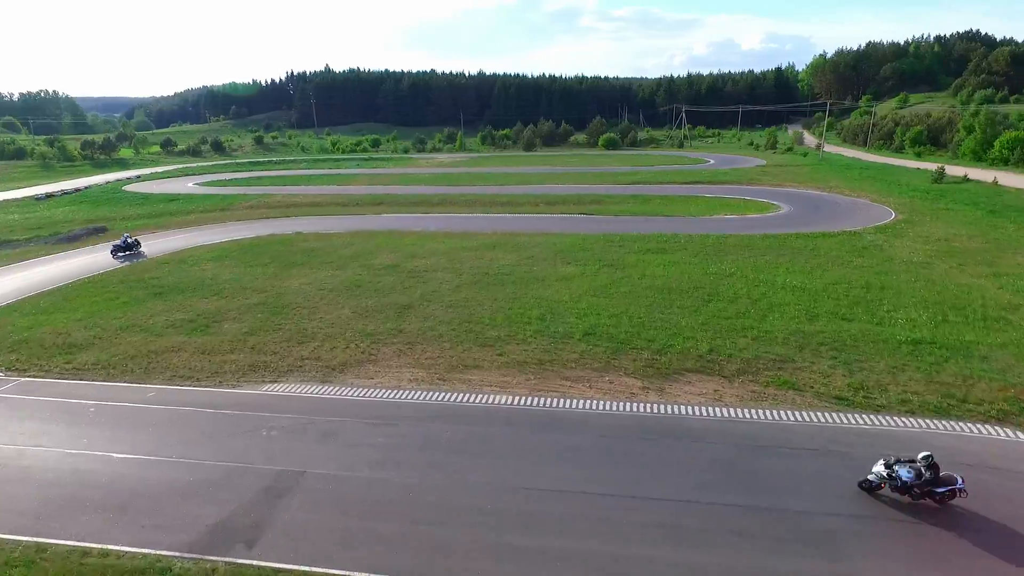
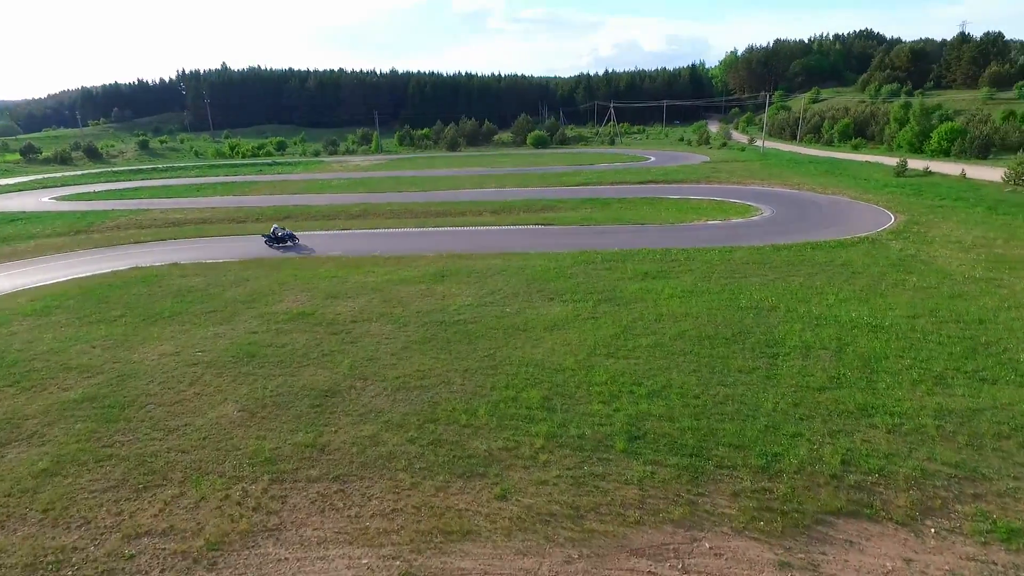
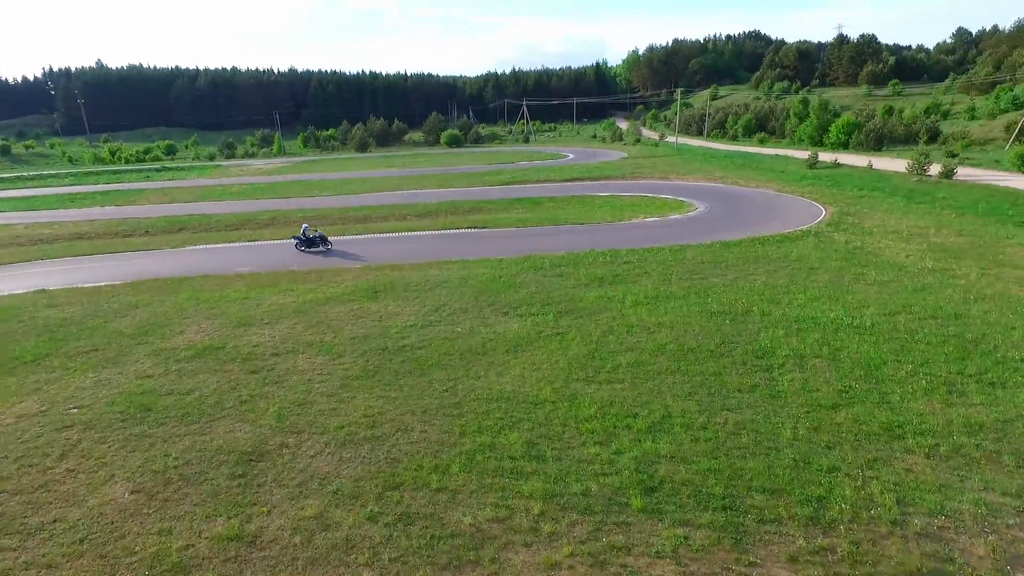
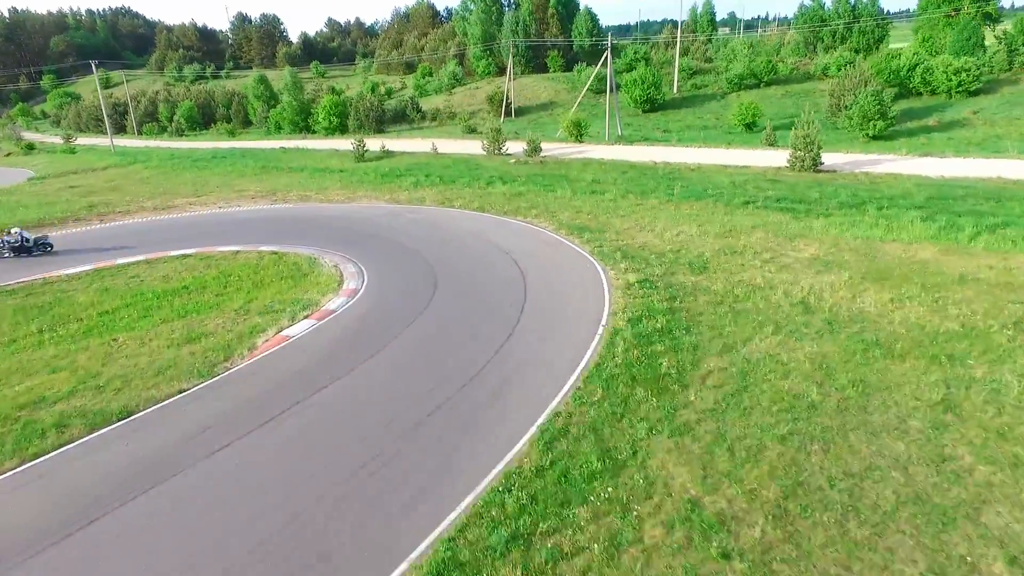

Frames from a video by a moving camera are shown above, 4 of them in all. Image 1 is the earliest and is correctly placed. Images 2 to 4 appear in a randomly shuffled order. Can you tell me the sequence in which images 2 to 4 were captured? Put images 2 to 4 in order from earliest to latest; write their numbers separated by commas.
2, 3, 4
